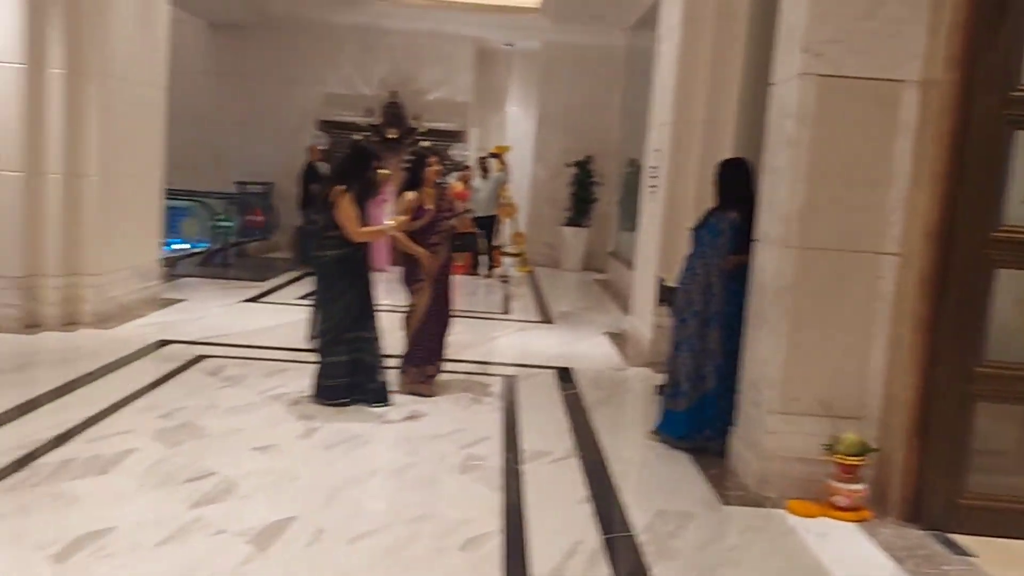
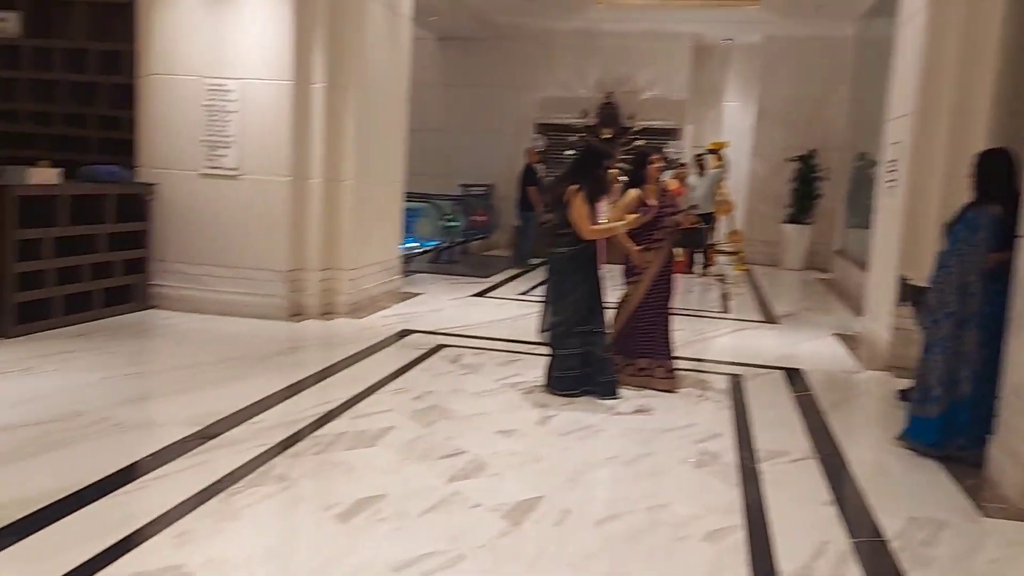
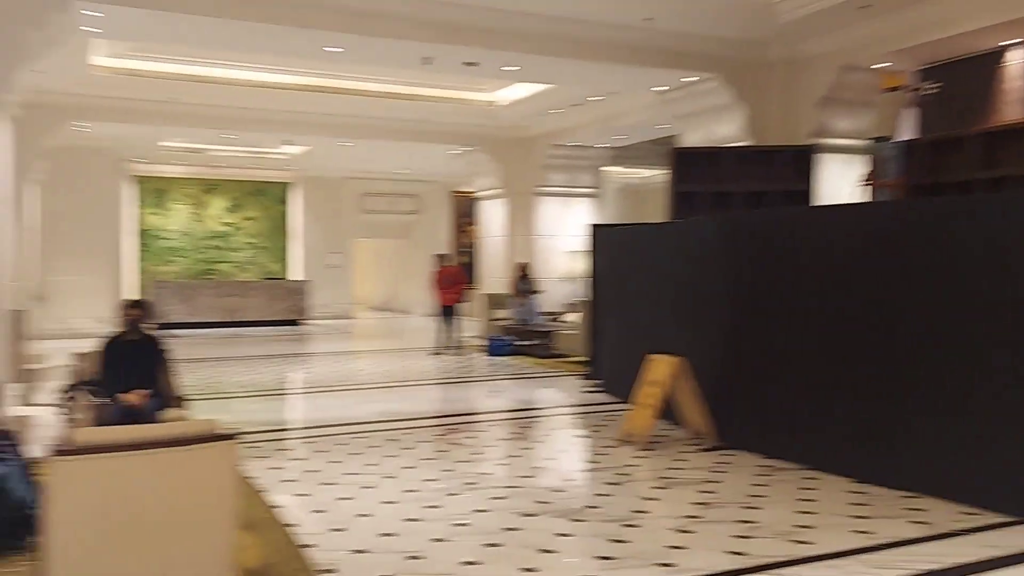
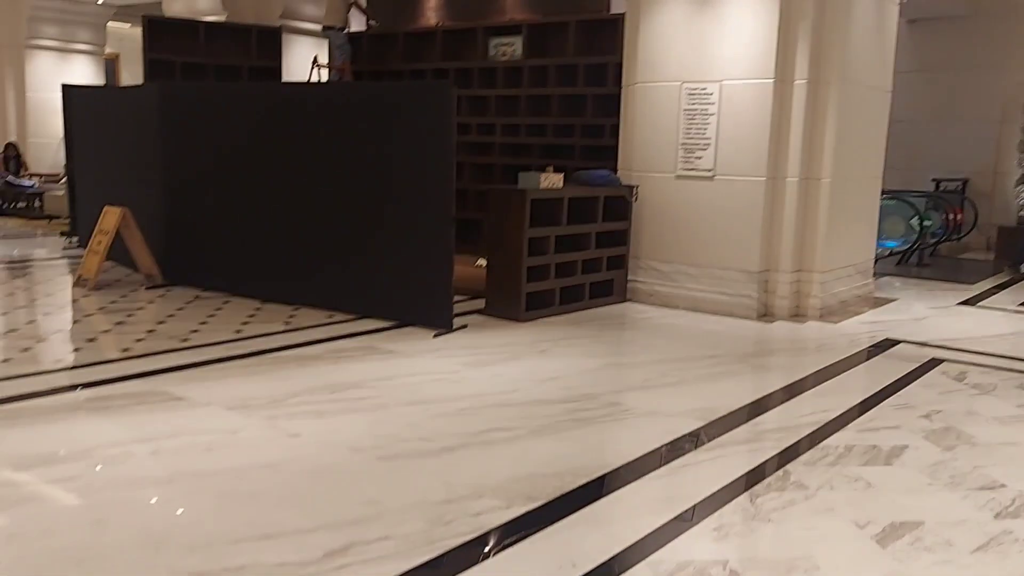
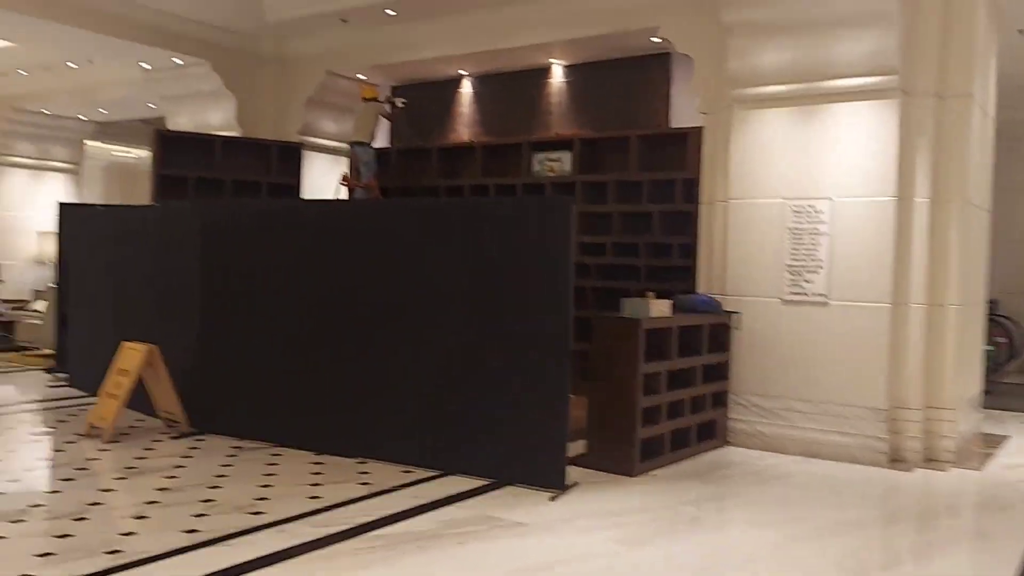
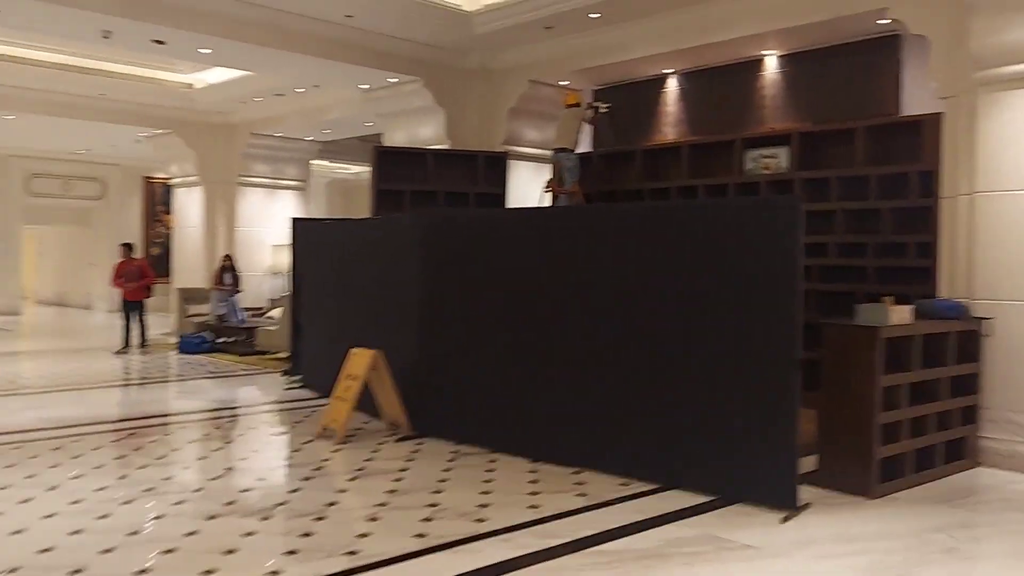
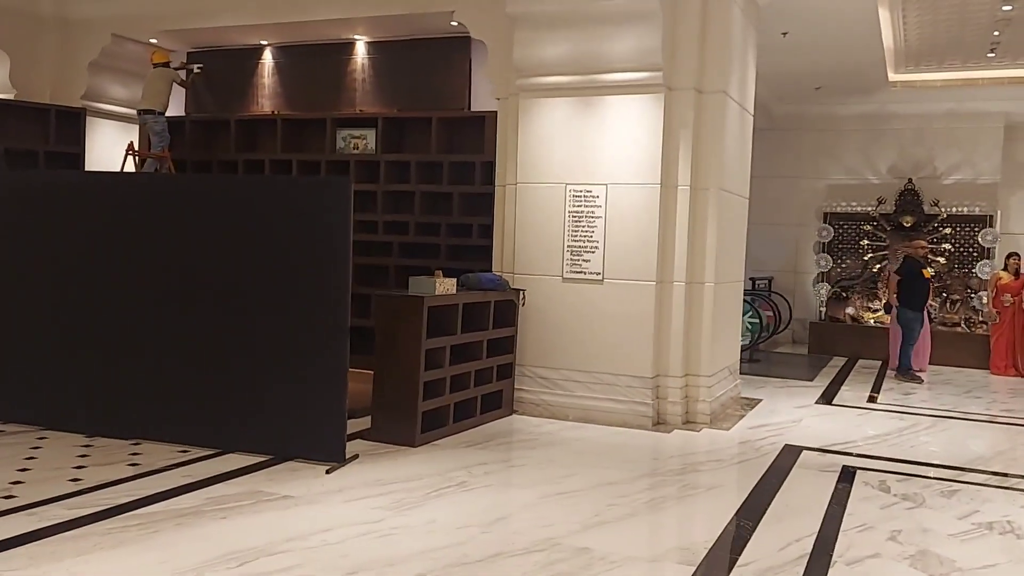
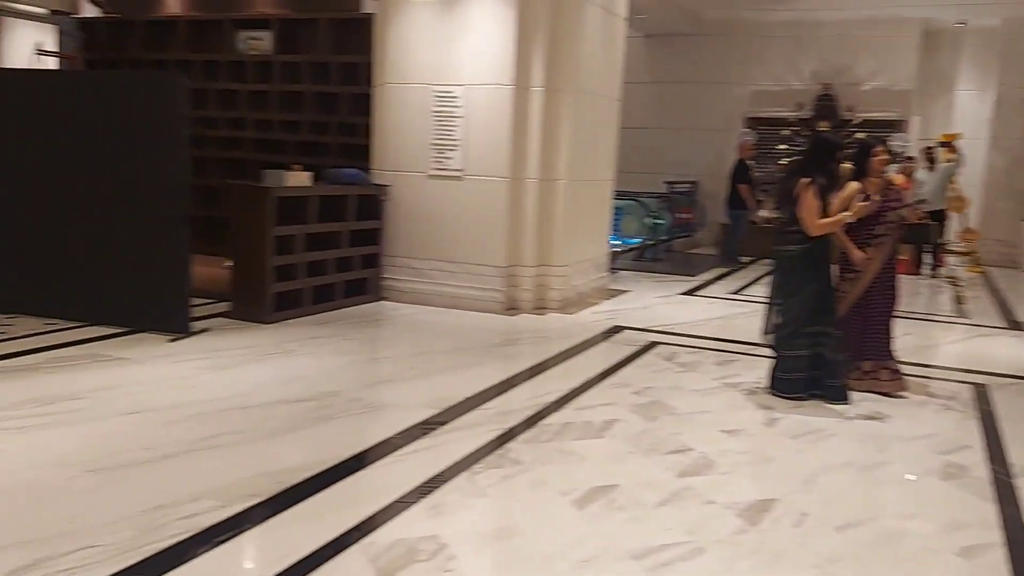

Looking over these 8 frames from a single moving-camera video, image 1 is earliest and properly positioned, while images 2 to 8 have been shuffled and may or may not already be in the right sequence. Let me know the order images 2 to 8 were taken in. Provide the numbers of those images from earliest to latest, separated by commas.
2, 8, 4, 7, 5, 6, 3
